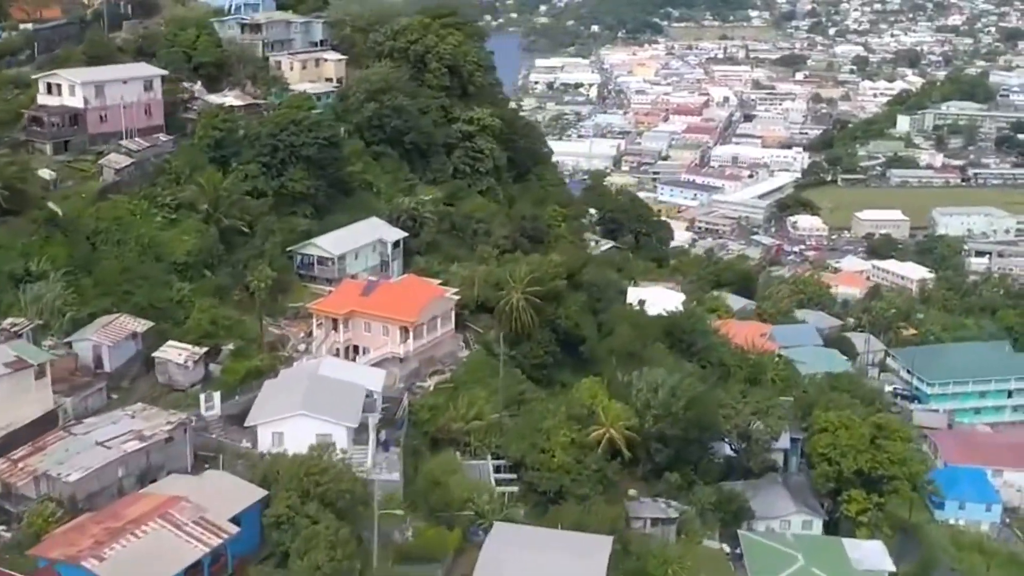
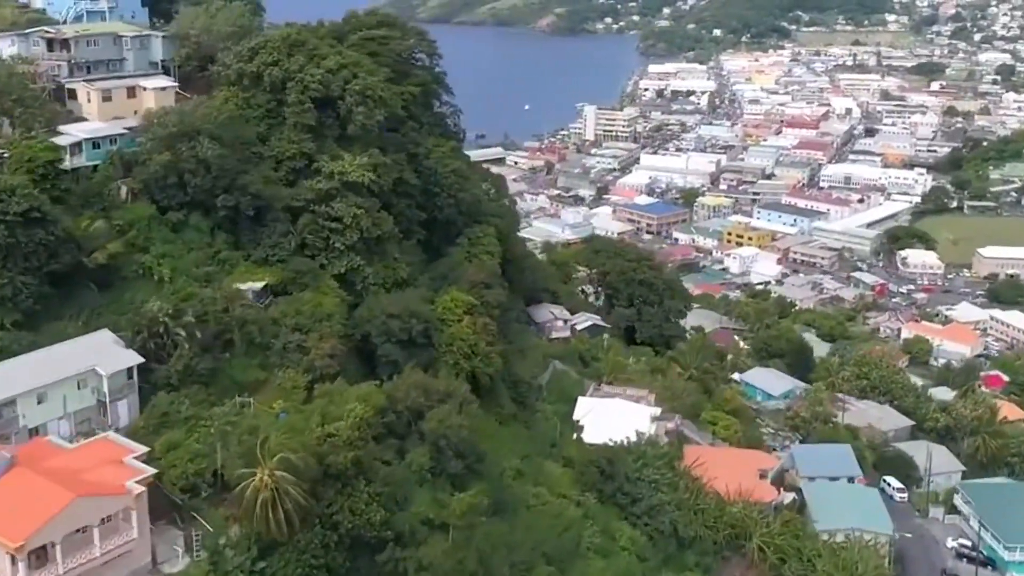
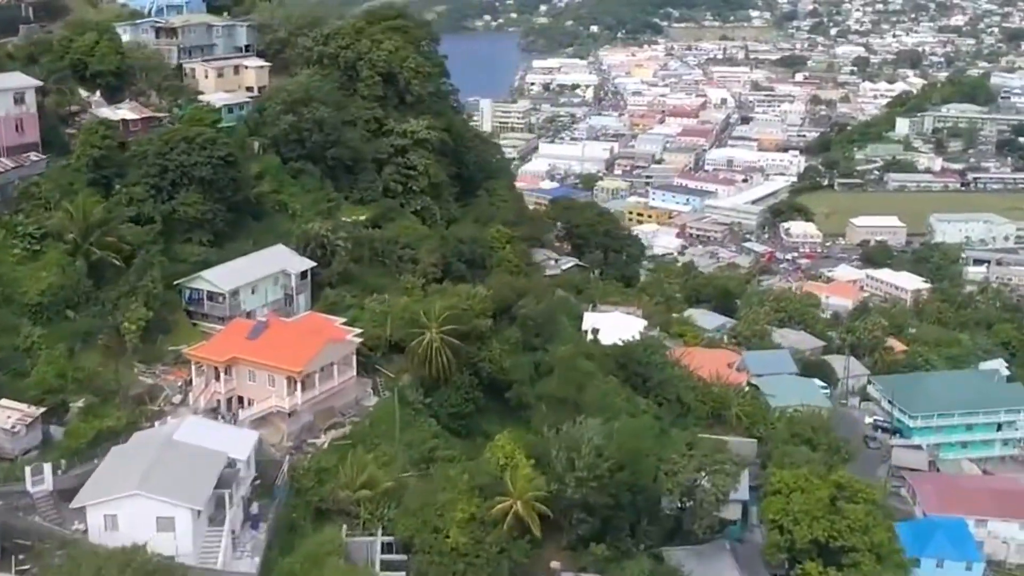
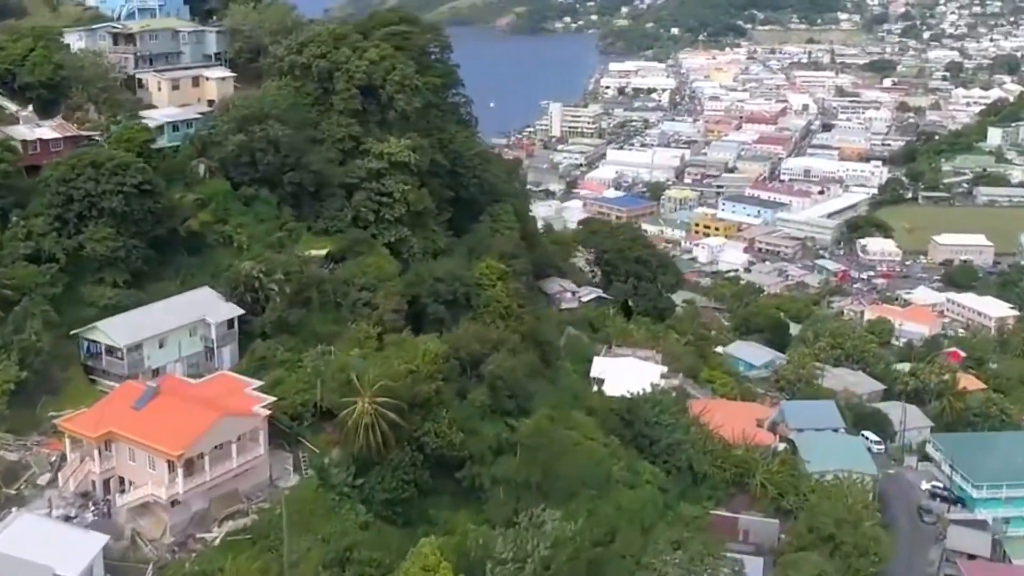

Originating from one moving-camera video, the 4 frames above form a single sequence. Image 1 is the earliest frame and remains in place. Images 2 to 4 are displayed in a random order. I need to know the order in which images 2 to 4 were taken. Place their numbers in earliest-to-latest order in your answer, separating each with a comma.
3, 4, 2
